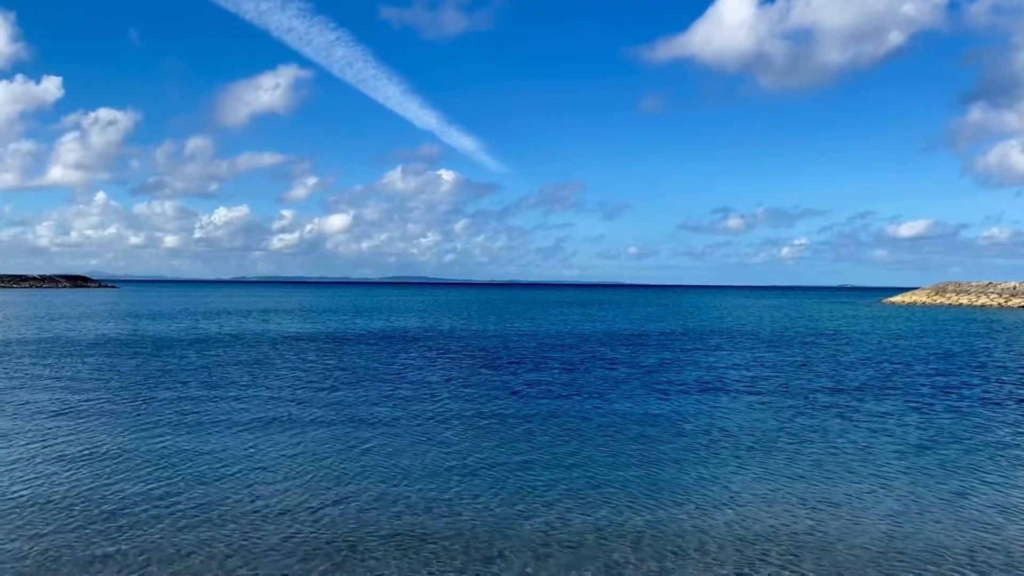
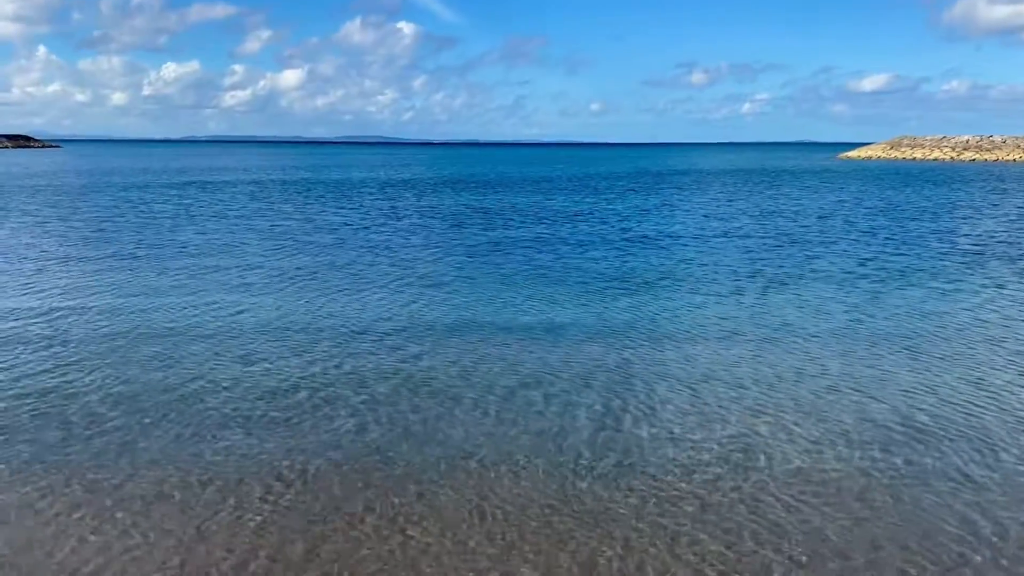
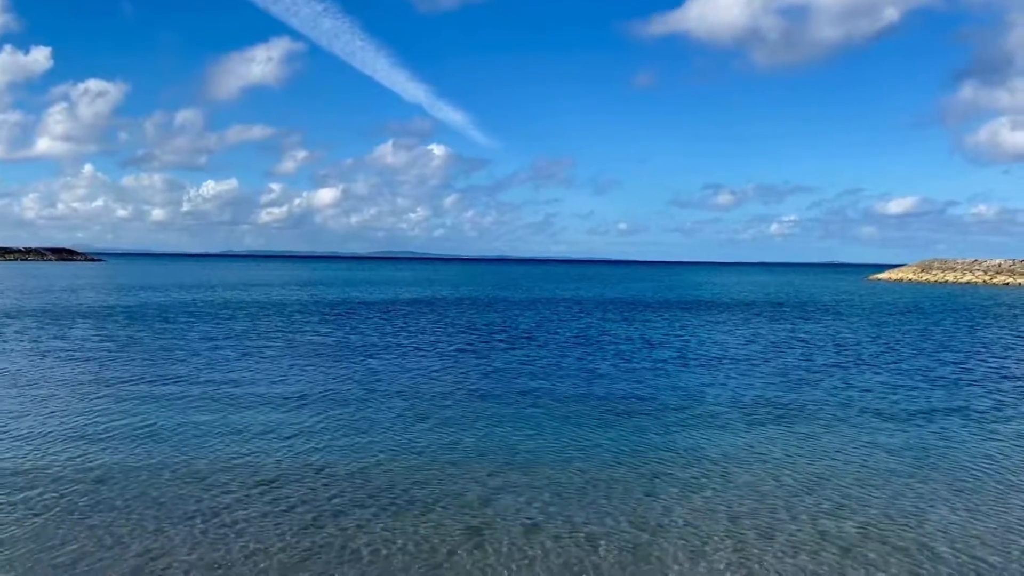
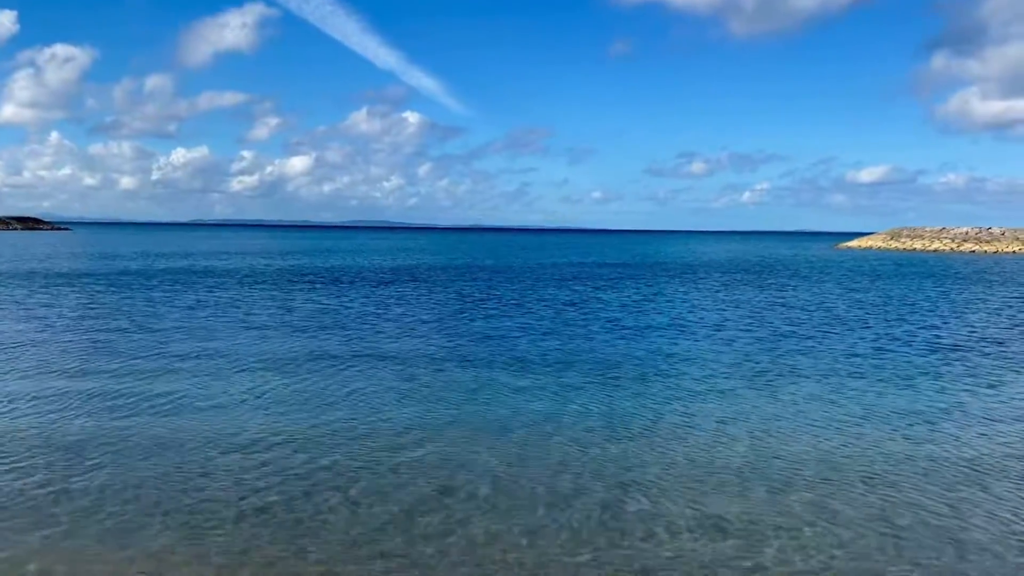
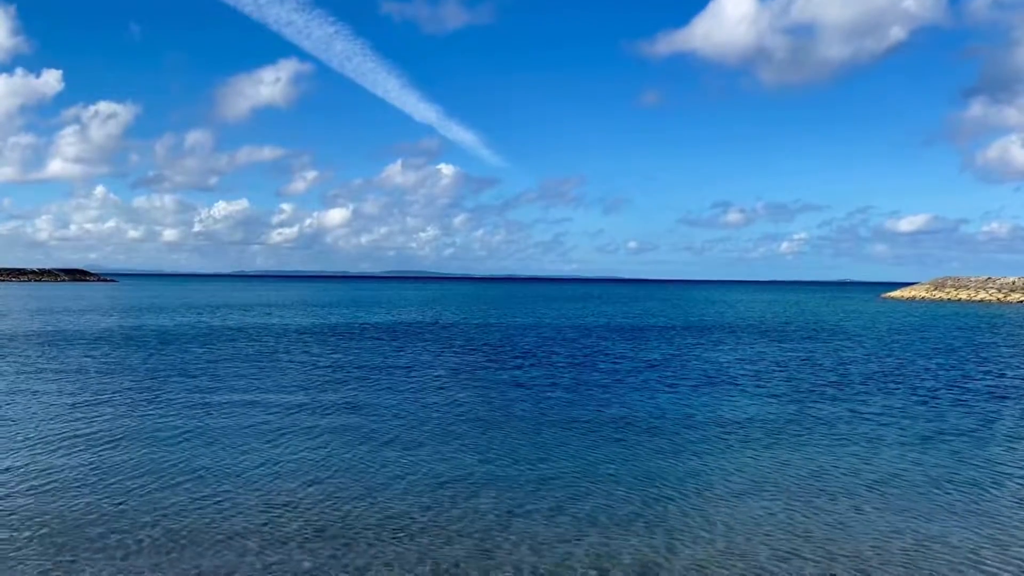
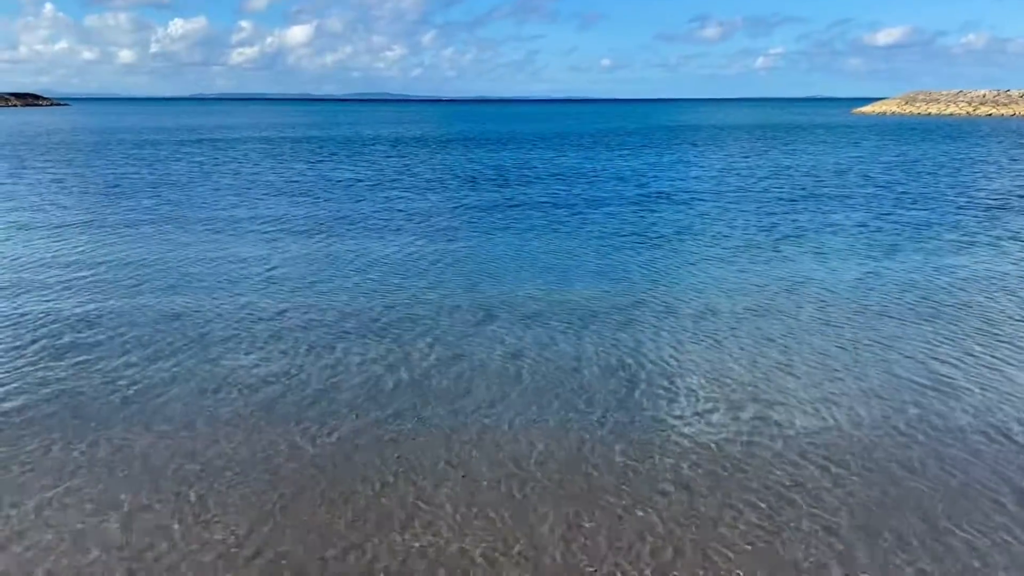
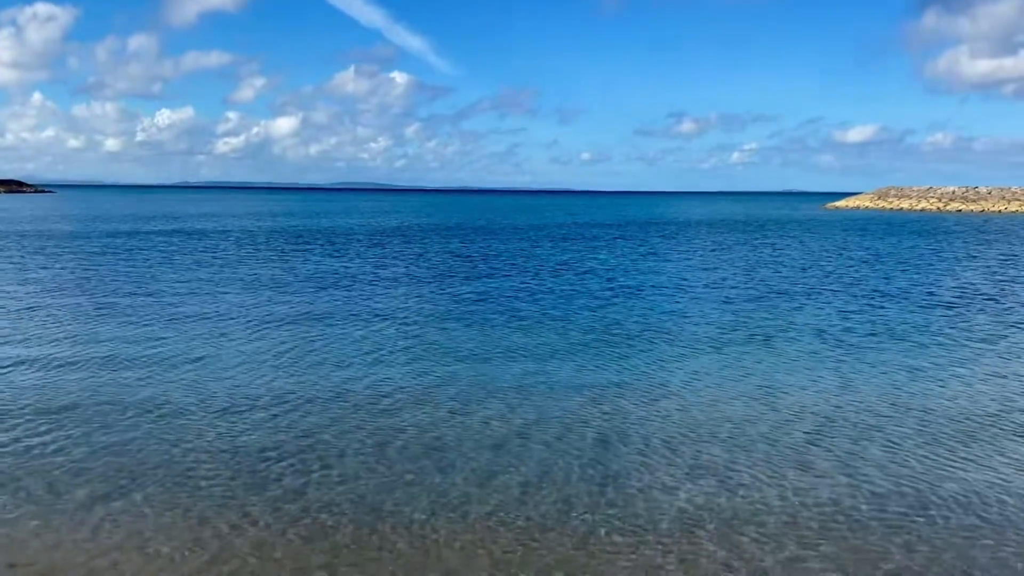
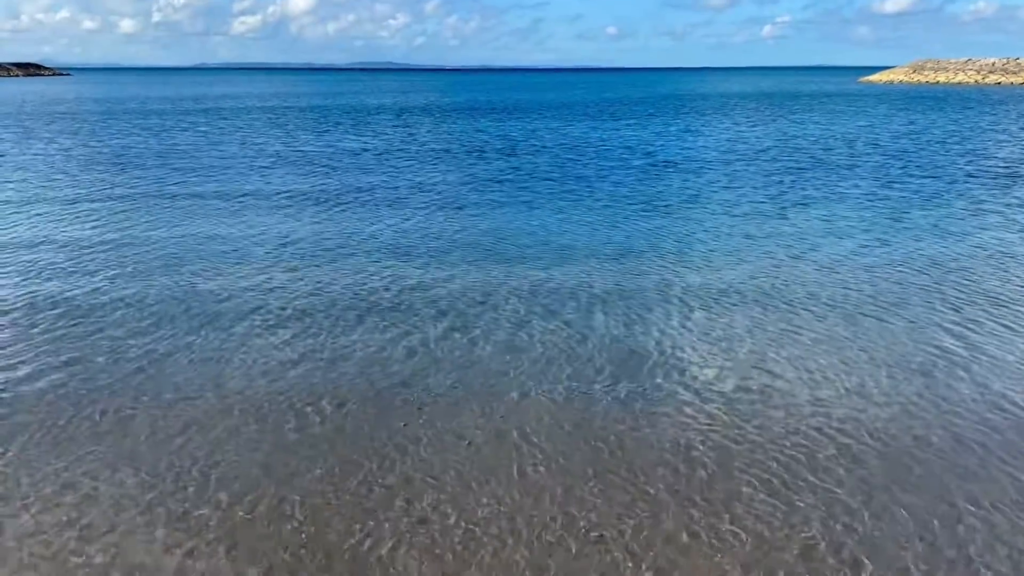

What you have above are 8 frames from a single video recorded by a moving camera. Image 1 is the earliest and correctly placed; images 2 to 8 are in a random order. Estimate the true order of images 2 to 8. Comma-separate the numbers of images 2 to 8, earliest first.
5, 3, 4, 7, 2, 6, 8
